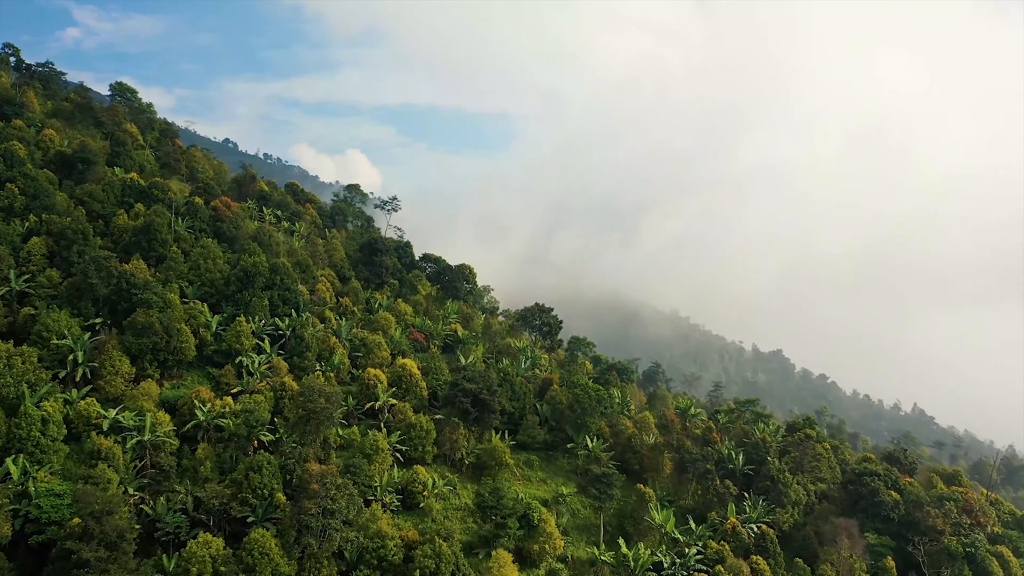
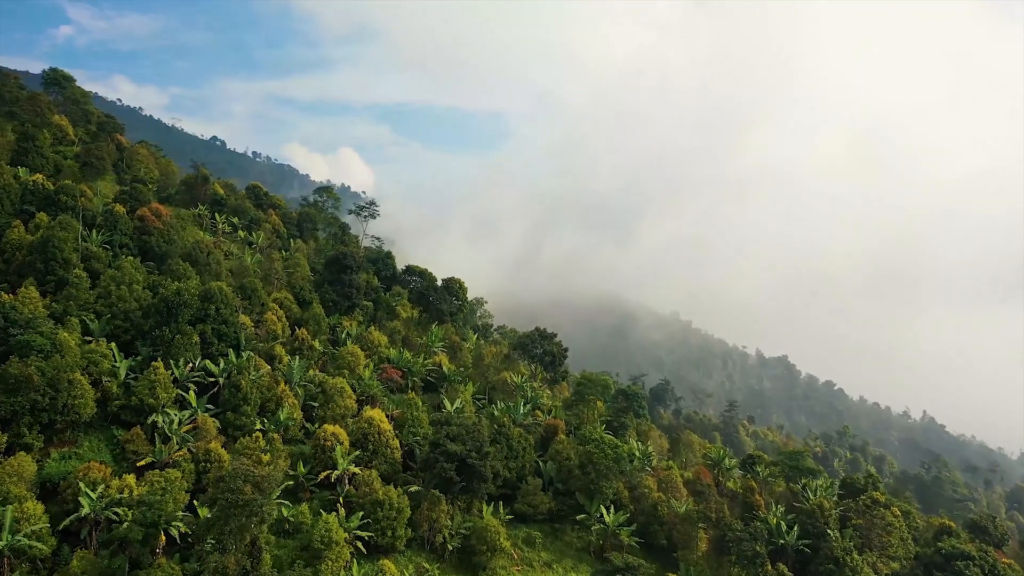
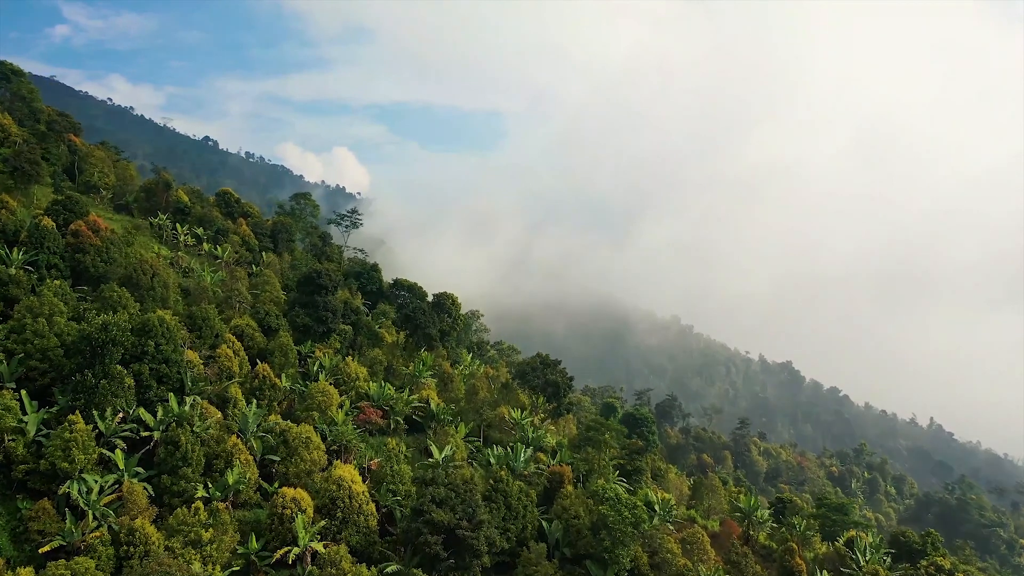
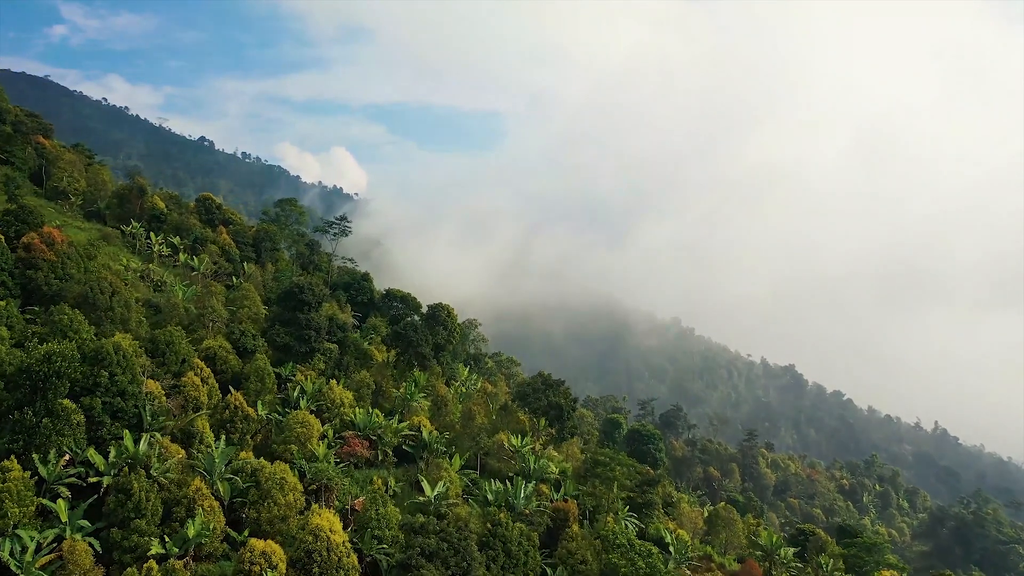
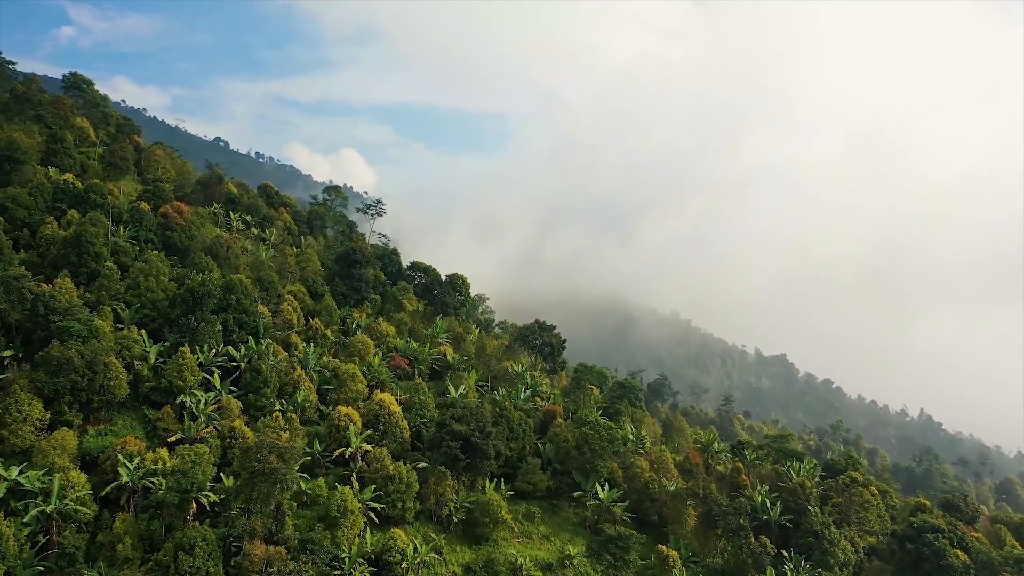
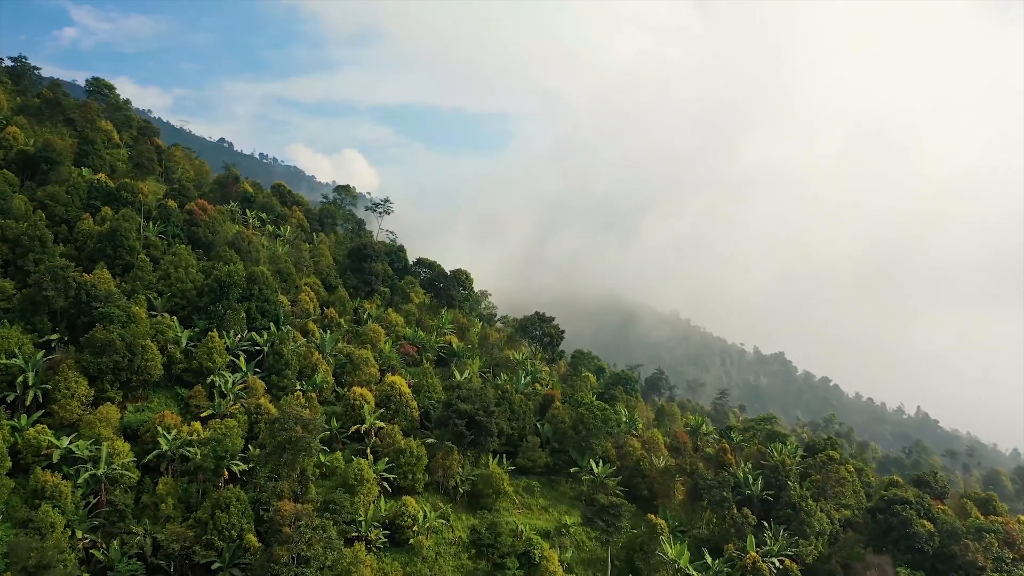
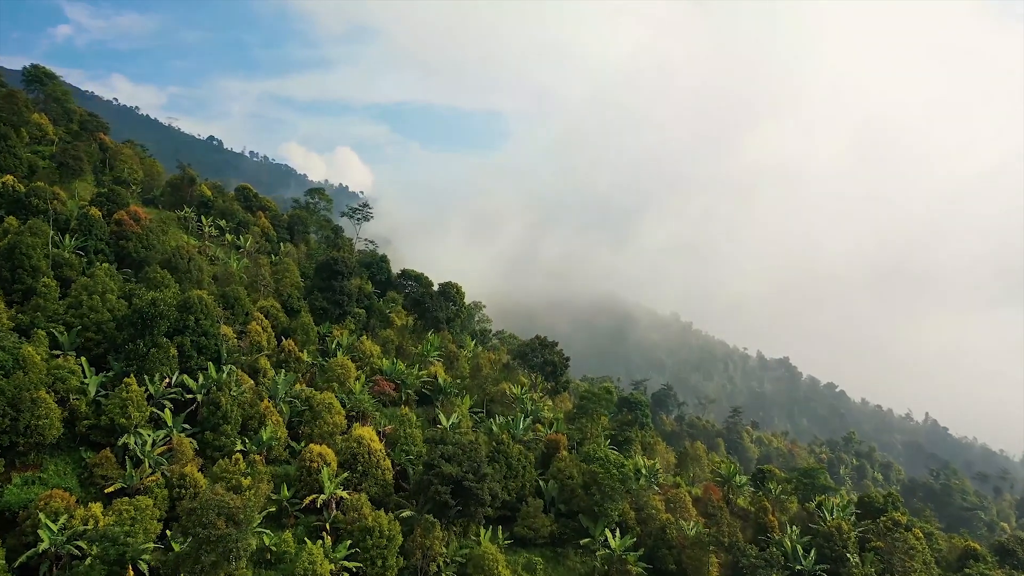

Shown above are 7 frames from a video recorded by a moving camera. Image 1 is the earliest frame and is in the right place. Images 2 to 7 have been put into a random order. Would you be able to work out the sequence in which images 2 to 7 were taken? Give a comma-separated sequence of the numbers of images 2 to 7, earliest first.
6, 5, 2, 7, 3, 4
